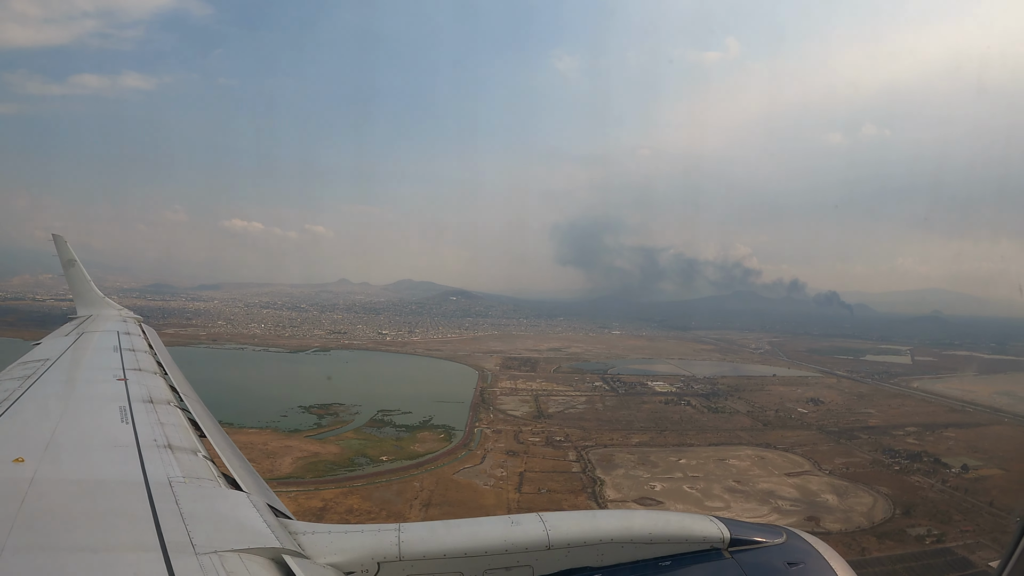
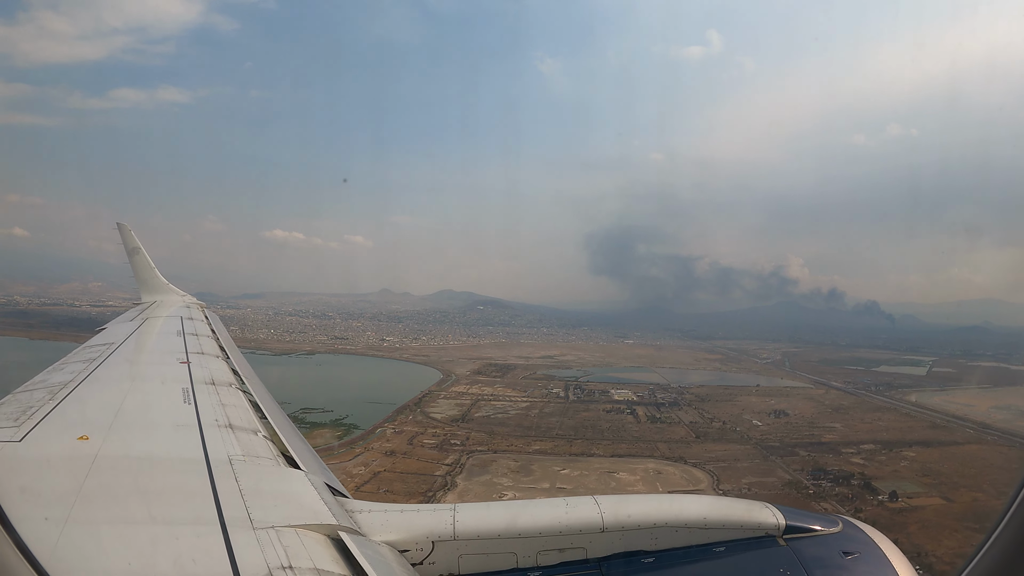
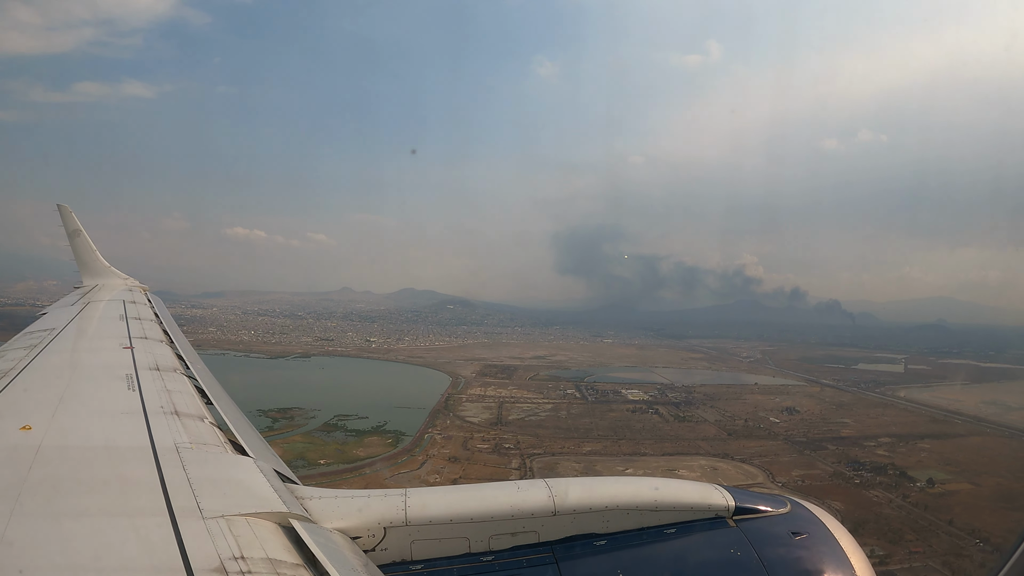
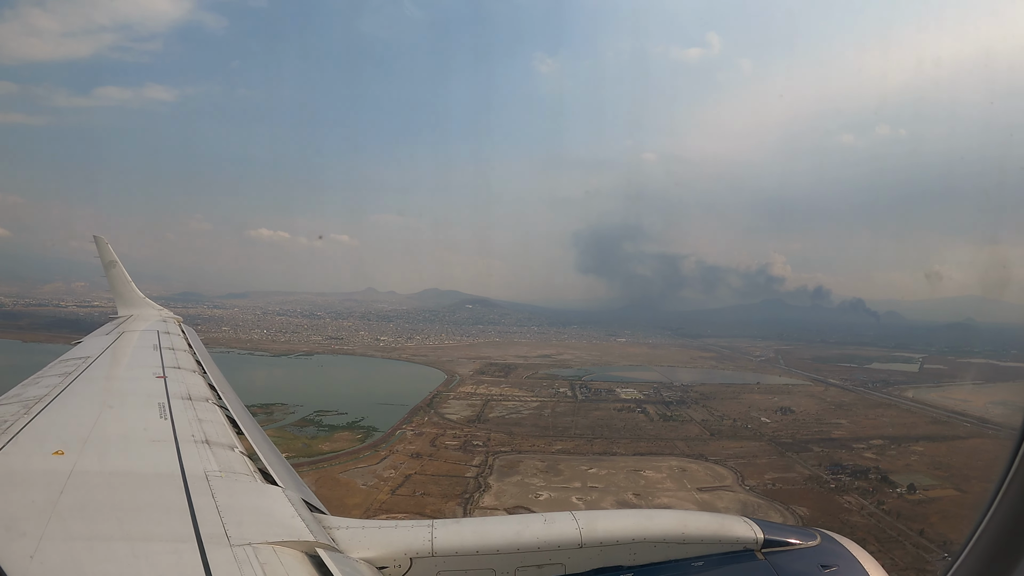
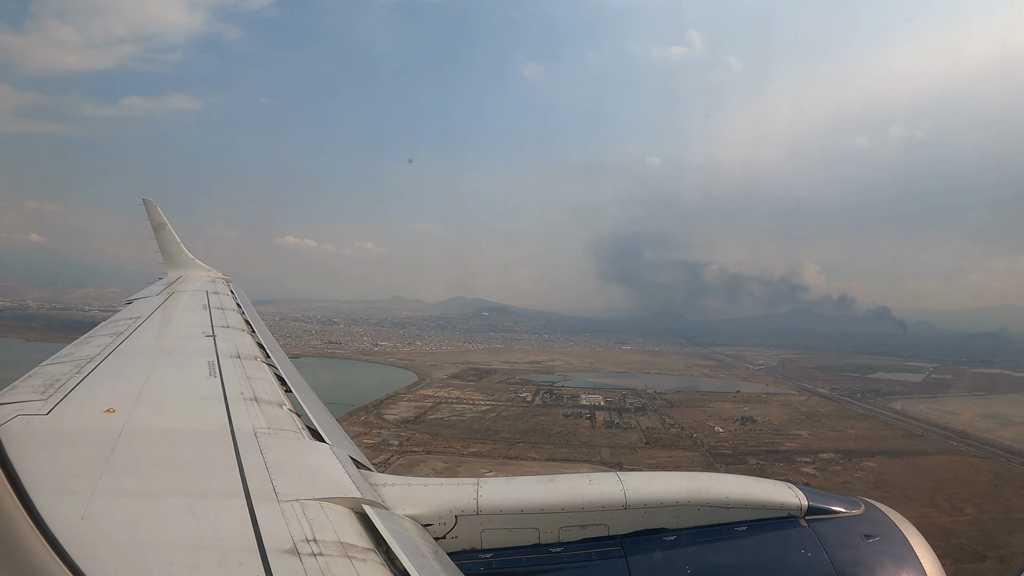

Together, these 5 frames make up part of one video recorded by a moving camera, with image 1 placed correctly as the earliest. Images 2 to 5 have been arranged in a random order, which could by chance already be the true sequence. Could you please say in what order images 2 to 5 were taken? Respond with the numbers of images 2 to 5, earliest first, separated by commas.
3, 4, 2, 5
